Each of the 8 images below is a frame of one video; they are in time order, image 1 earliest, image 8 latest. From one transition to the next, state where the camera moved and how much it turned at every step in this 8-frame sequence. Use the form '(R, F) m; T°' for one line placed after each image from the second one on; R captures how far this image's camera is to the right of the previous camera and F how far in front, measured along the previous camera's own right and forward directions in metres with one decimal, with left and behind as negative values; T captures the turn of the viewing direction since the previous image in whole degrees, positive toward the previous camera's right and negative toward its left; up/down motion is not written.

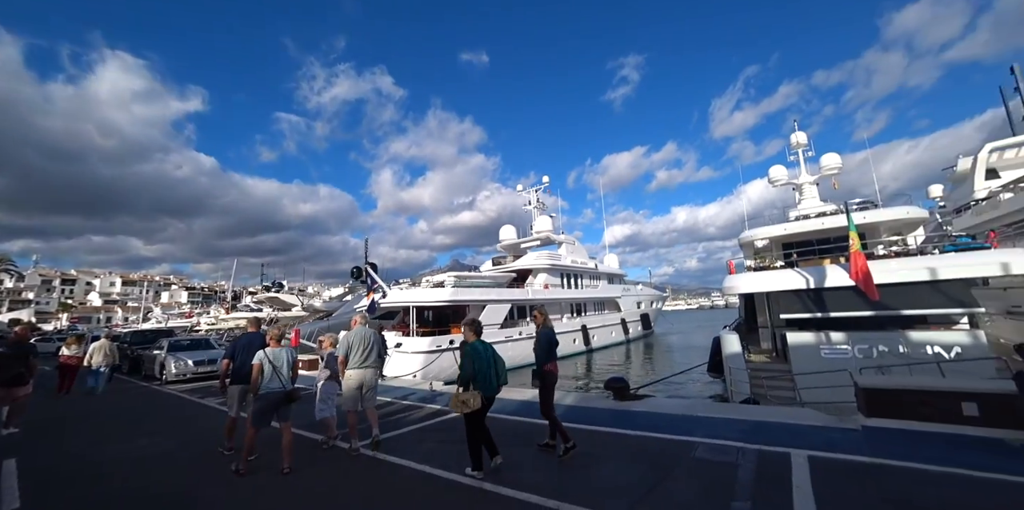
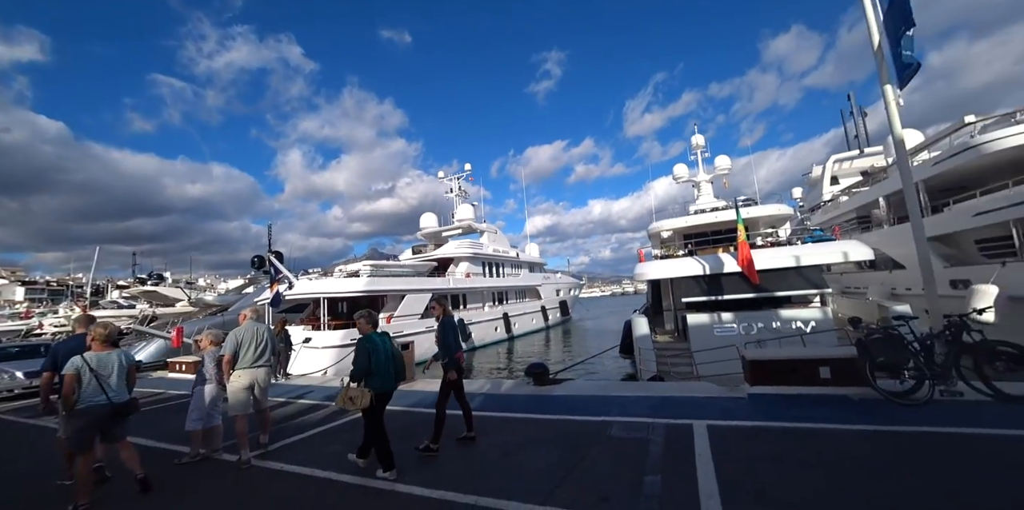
(0.0, +0.2) m; +11°
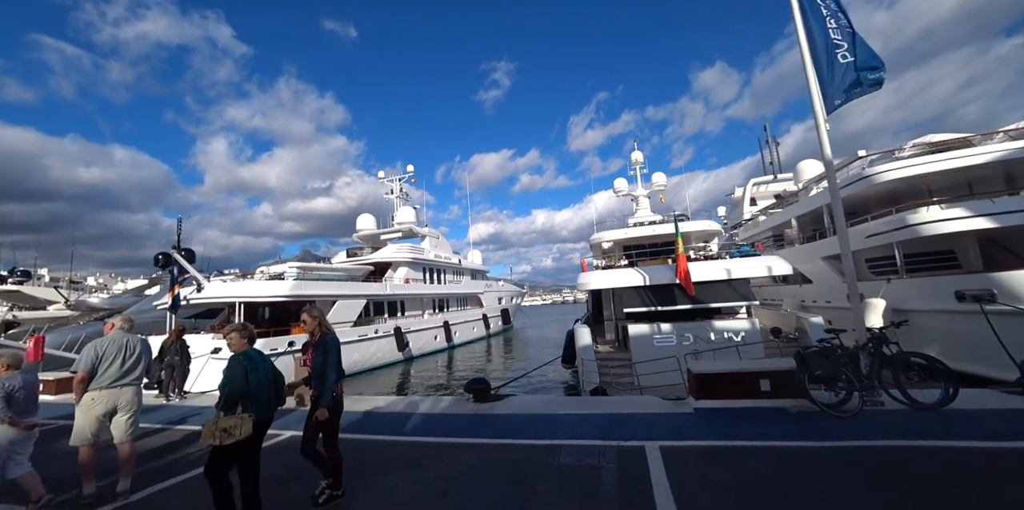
(0.0, +0.4) m; +8°
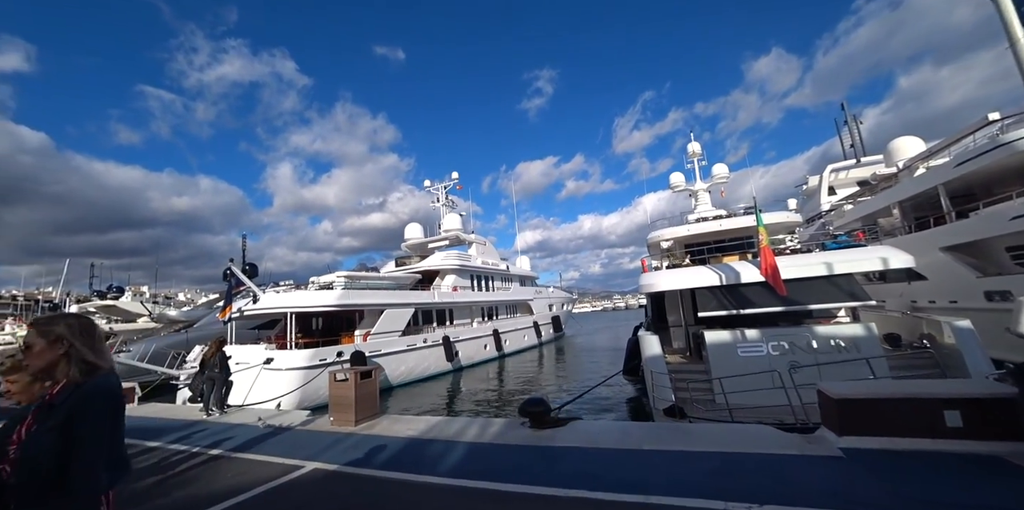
(-0.1, +0.9) m; -7°
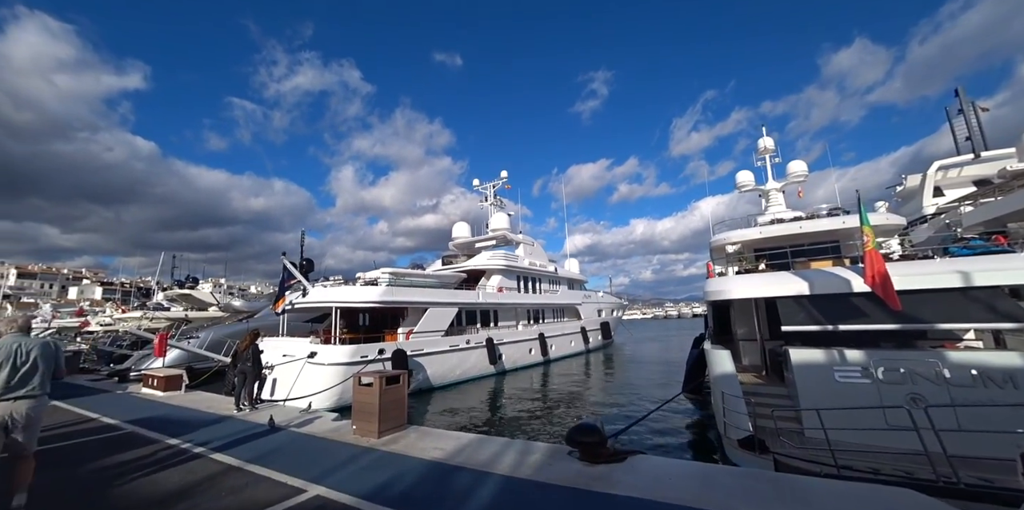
(0.0, +0.8) m; -7°
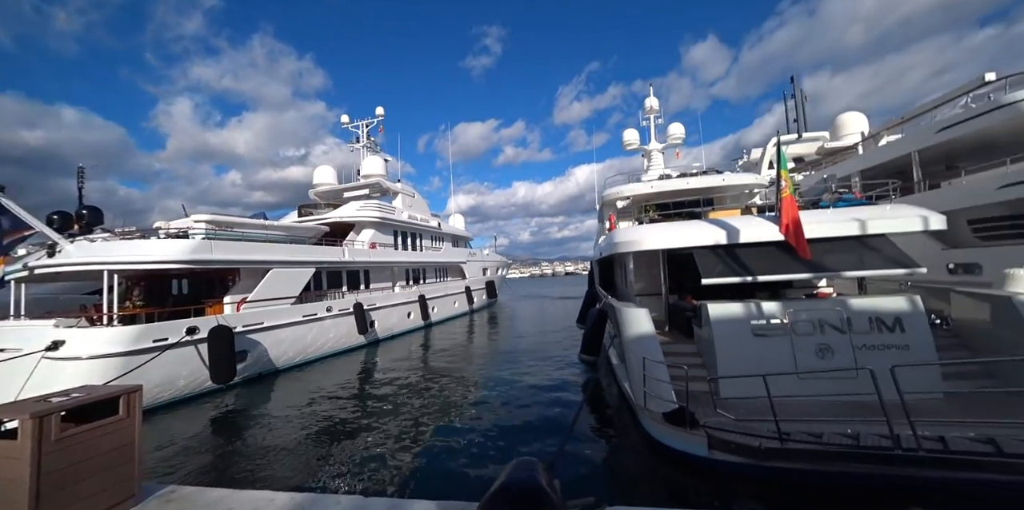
(+0.2, +2.1) m; +17°
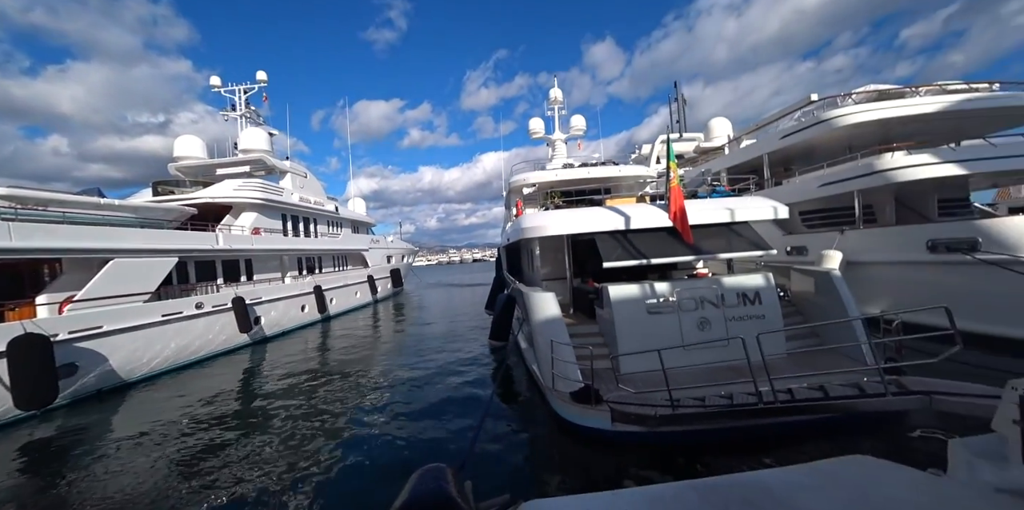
(0.0, +0.2) m; +13°
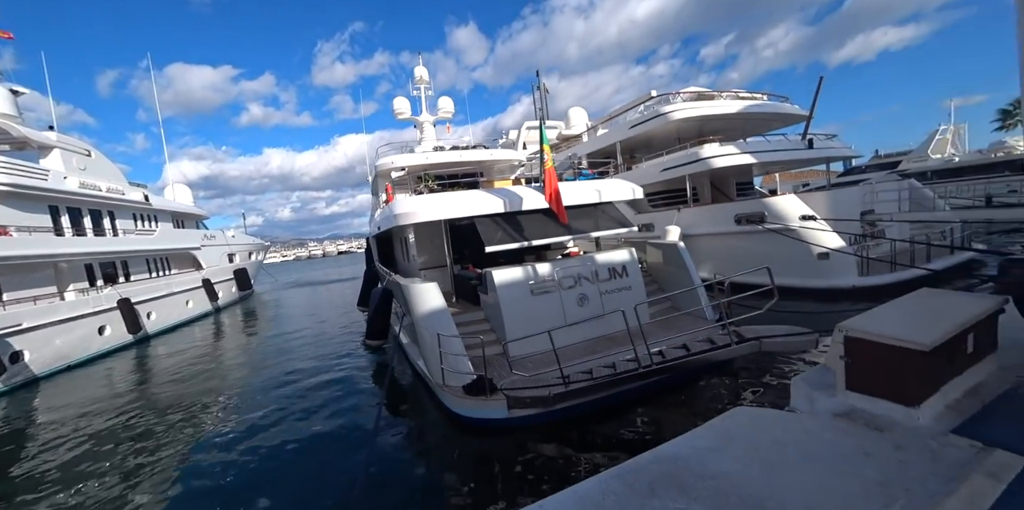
(-0.1, +0.4) m; +18°
